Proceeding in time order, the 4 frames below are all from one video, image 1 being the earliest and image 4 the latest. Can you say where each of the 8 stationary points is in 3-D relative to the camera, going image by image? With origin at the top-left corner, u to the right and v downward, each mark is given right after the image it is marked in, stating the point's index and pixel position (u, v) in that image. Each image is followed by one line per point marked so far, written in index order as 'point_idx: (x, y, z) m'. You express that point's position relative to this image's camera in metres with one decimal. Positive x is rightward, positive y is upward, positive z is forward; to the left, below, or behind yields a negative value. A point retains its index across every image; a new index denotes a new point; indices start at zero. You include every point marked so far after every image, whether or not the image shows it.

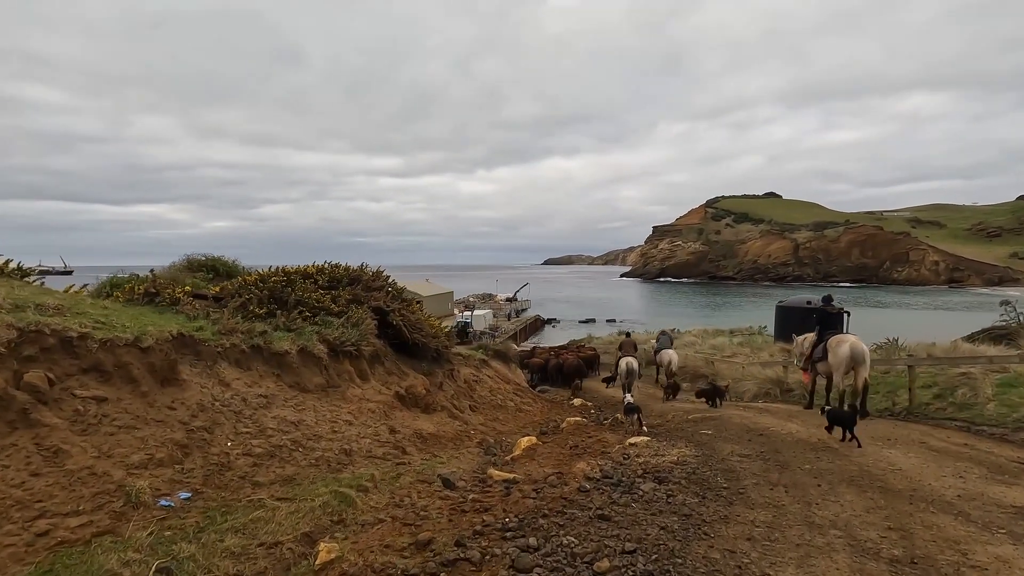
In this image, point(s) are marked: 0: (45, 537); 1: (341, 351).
0: (-3.2, -1.7, +3.6) m
1: (-2.9, -1.1, +8.9) m
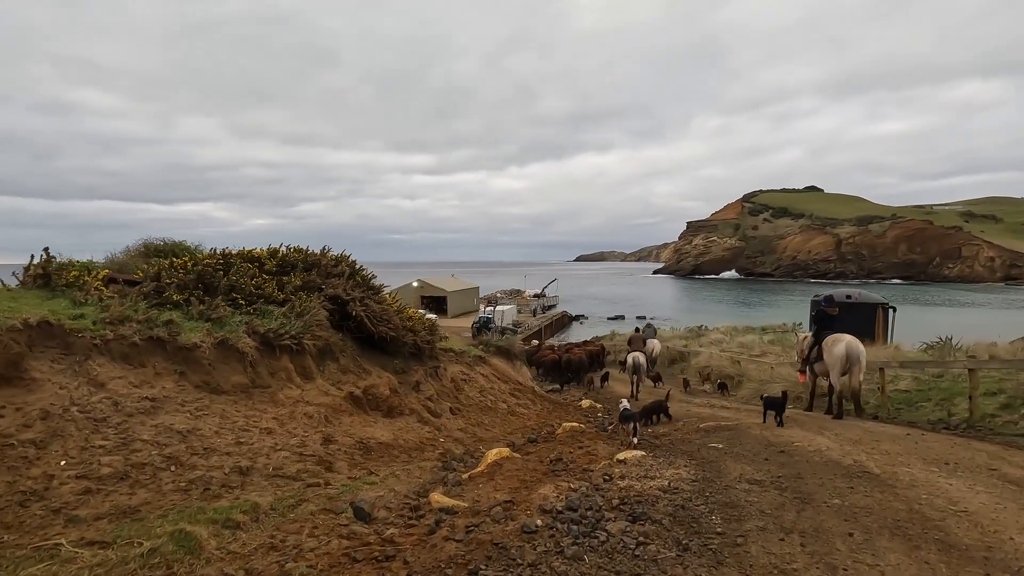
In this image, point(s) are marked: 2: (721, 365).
0: (-4.0, -1.5, +2.4) m
1: (-3.4, -0.8, +7.7) m
2: (+7.8, -2.9, +19.9) m
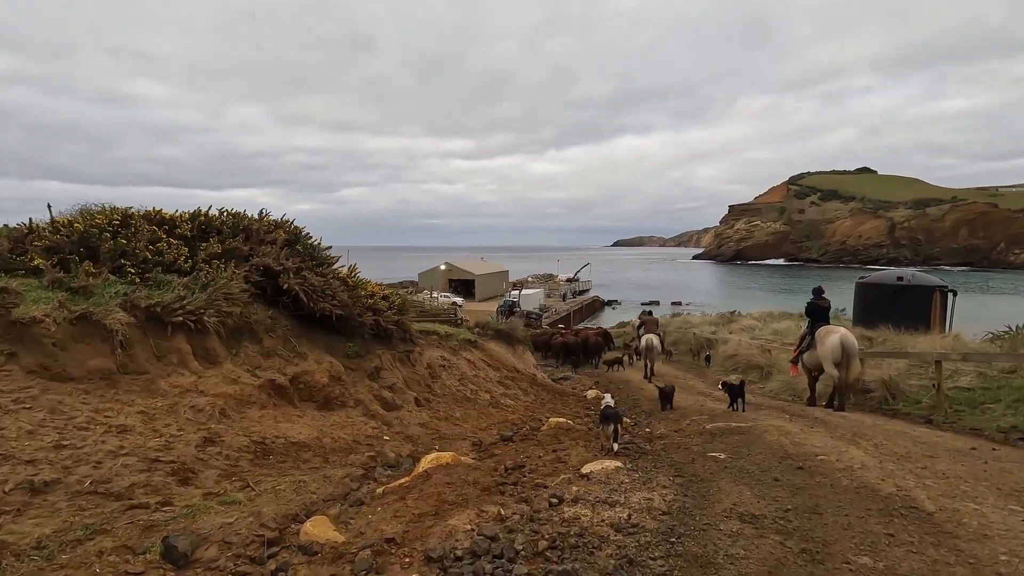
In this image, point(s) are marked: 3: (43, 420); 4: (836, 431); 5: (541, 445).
0: (-5.1, -1.2, +1.1) m
1: (-4.1, -0.4, +6.3) m
2: (+7.9, -2.2, +17.8) m
3: (-4.1, -1.2, +4.7) m
4: (+4.7, -2.1, +7.8) m
5: (+0.5, -2.5, +8.5) m
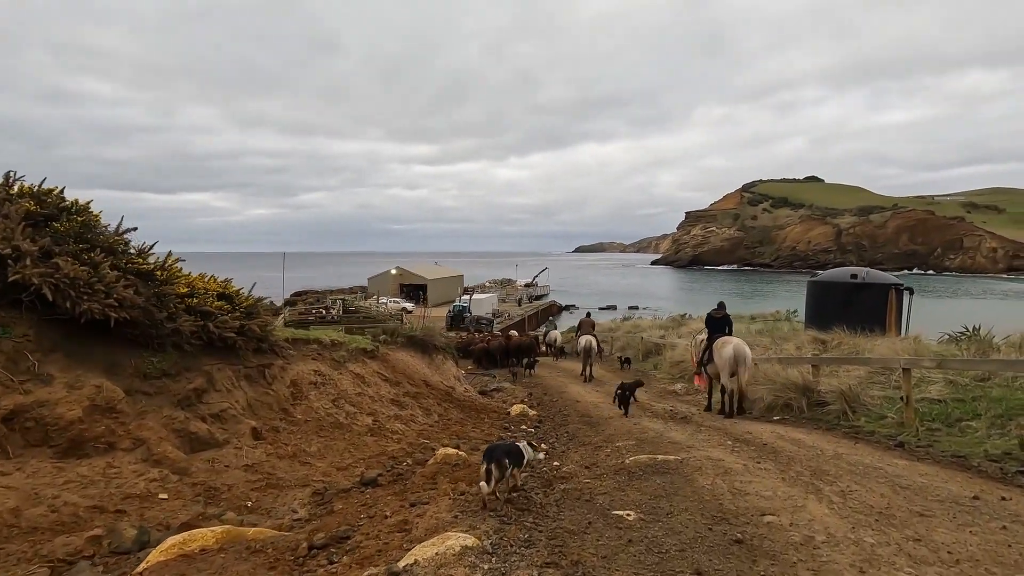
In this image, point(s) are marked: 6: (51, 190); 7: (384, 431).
0: (-6.3, -1.1, -1.5) m
1: (-5.7, -0.3, +3.8) m
2: (+5.5, -2.2, +16.0) m
3: (-5.6, -1.0, +2.2) m
4: (+3.0, -2.0, +5.9) m
5: (-1.3, -2.4, +6.2) m
6: (-5.5, +1.3, +6.4) m
7: (-2.2, -2.5, +9.1) m
